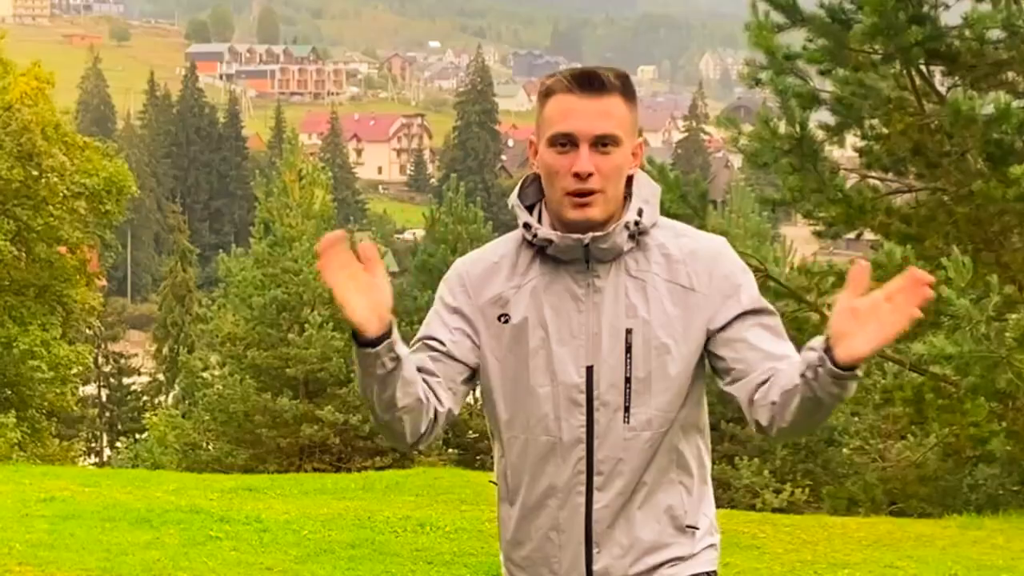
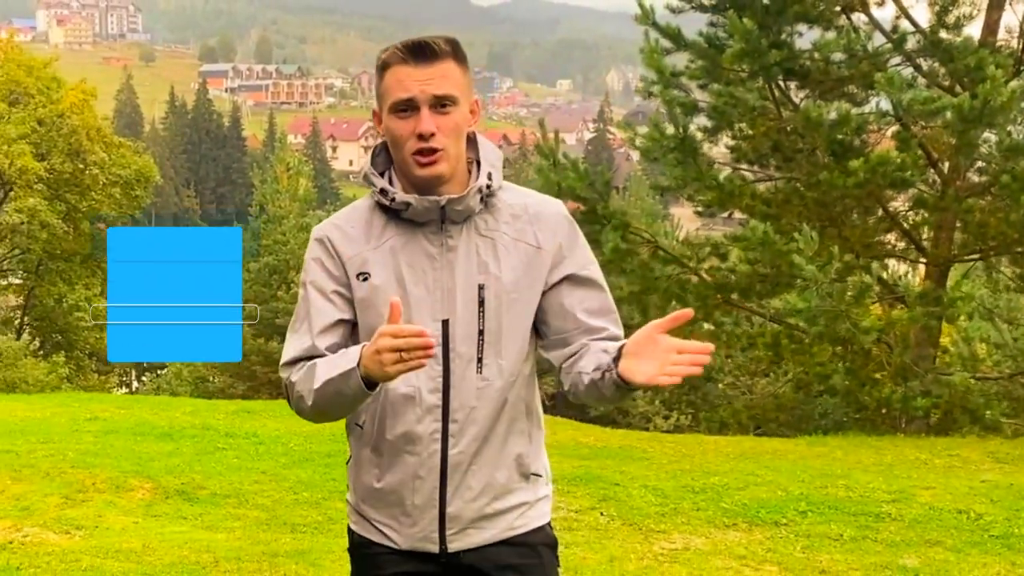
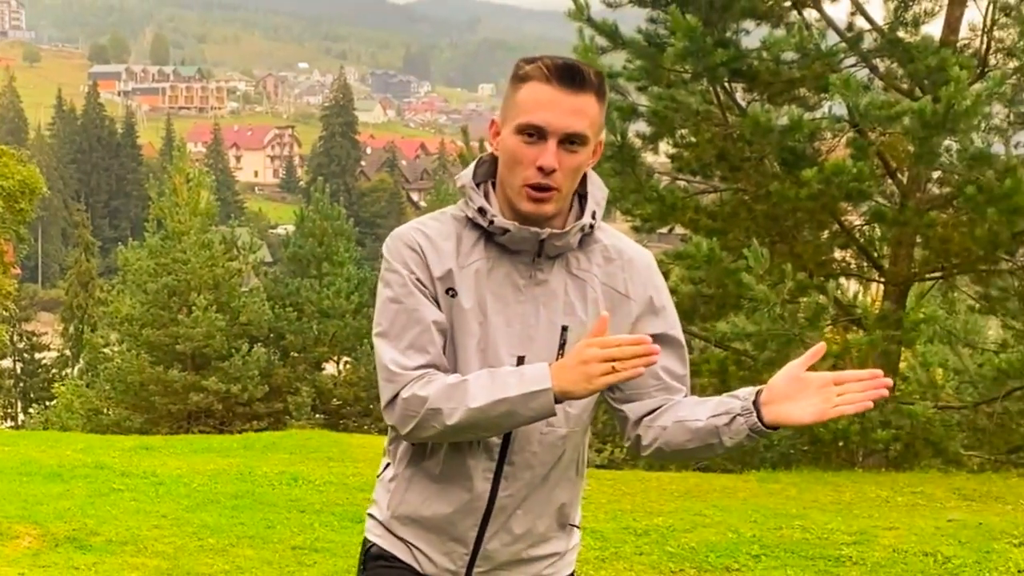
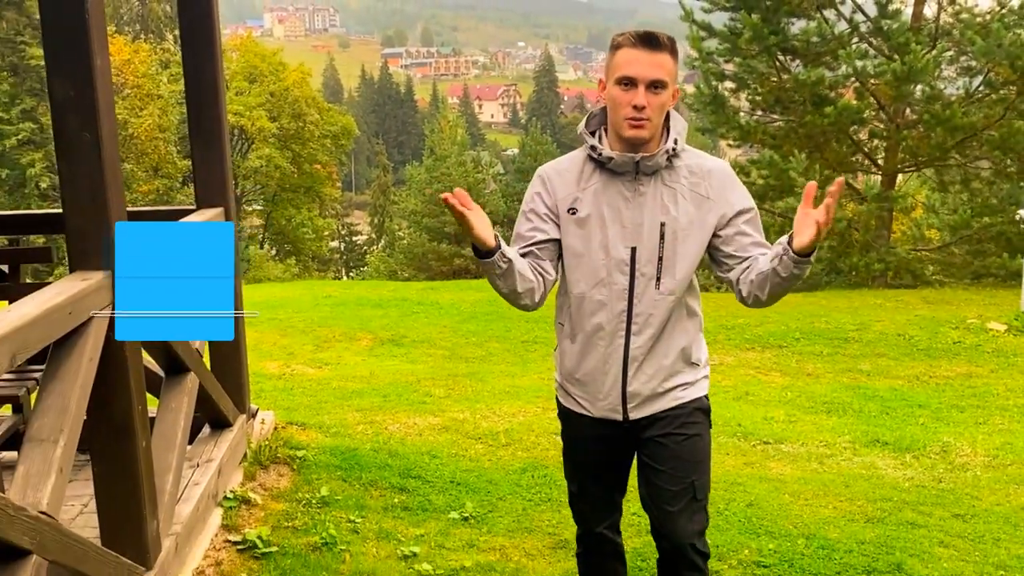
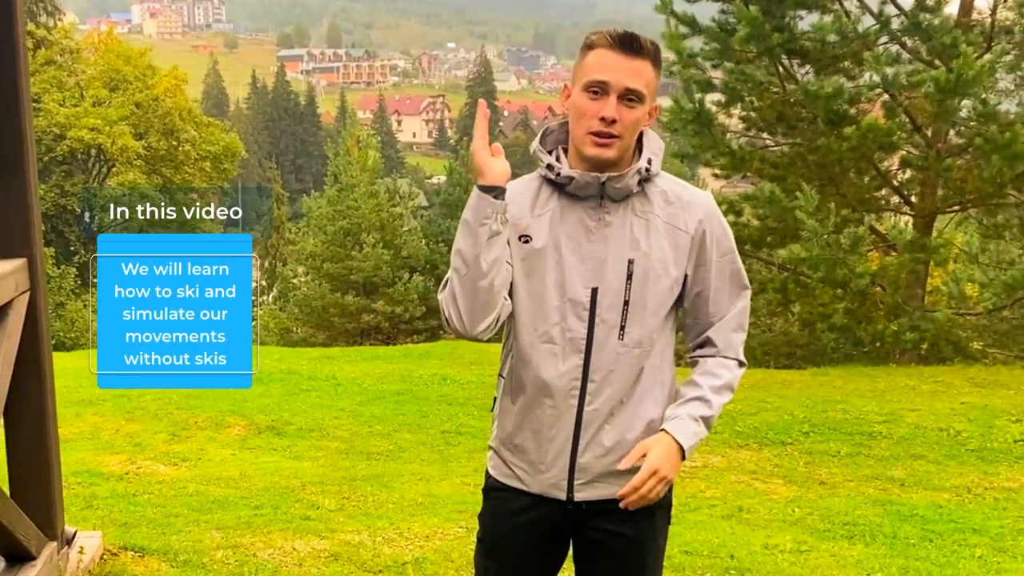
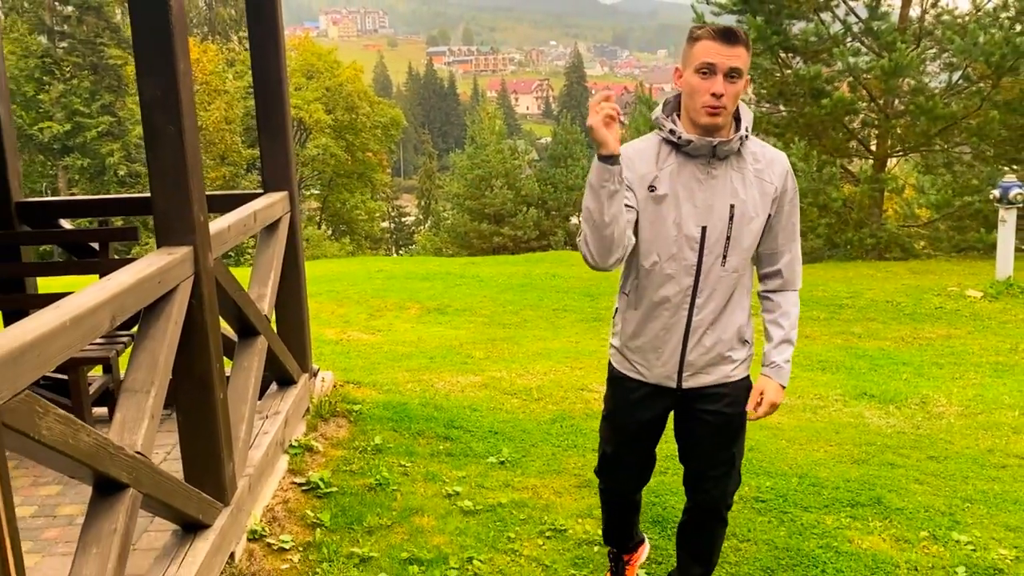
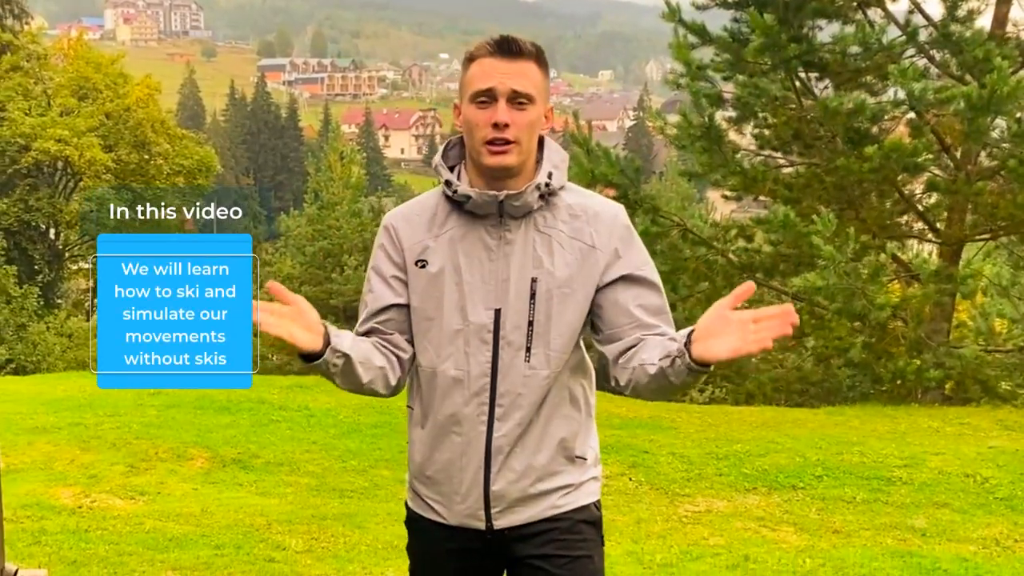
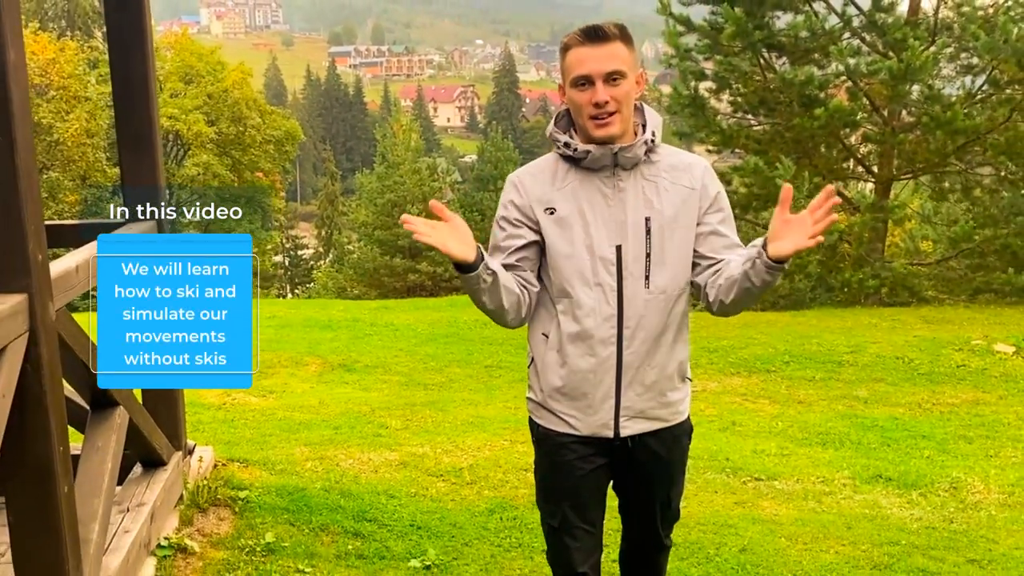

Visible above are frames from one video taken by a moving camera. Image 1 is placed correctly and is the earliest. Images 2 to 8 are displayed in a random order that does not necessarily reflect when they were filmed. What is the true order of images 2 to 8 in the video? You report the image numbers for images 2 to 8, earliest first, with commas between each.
3, 2, 7, 5, 8, 4, 6
